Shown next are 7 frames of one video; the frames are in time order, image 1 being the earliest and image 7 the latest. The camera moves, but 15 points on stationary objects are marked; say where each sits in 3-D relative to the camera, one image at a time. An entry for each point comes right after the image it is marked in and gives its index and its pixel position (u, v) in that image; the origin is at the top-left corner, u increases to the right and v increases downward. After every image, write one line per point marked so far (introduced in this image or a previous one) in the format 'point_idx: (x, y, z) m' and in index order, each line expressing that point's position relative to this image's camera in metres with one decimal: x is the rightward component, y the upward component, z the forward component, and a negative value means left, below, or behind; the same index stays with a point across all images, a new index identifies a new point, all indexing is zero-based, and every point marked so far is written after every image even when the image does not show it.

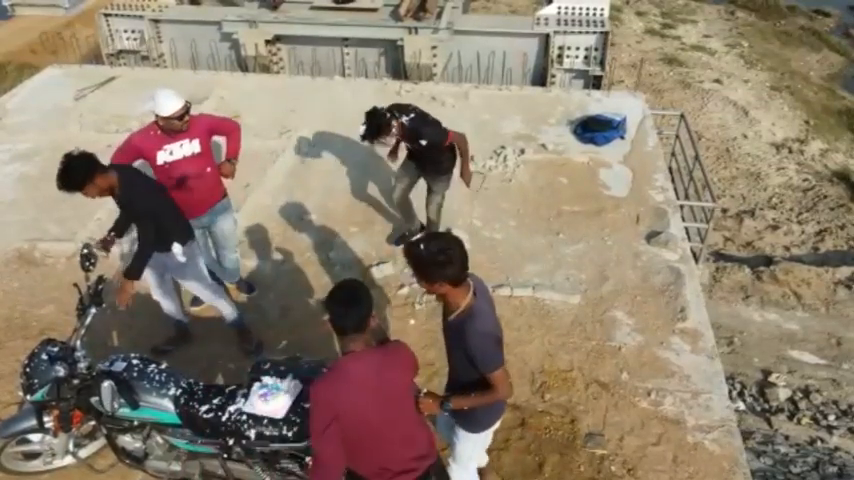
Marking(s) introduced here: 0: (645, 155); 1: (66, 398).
0: (+2.7, +1.0, +7.1) m
1: (-2.1, -0.9, +3.5) m
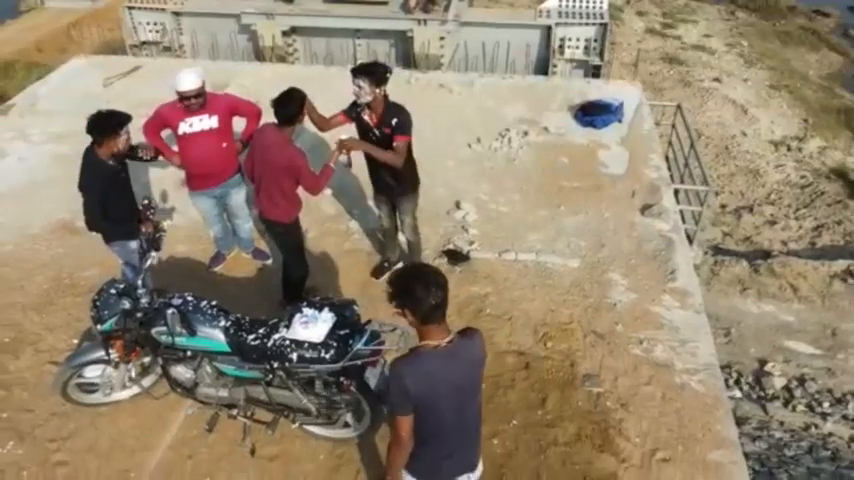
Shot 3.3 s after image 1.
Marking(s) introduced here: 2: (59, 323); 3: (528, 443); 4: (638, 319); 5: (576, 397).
0: (+2.8, +1.3, +7.6) m
1: (-2.0, -0.6, +4.0) m
2: (-3.3, -0.7, +5.3) m
3: (+0.7, -1.5, +4.3) m
4: (+1.9, -0.7, +5.2) m
5: (+1.2, -1.2, +4.6) m
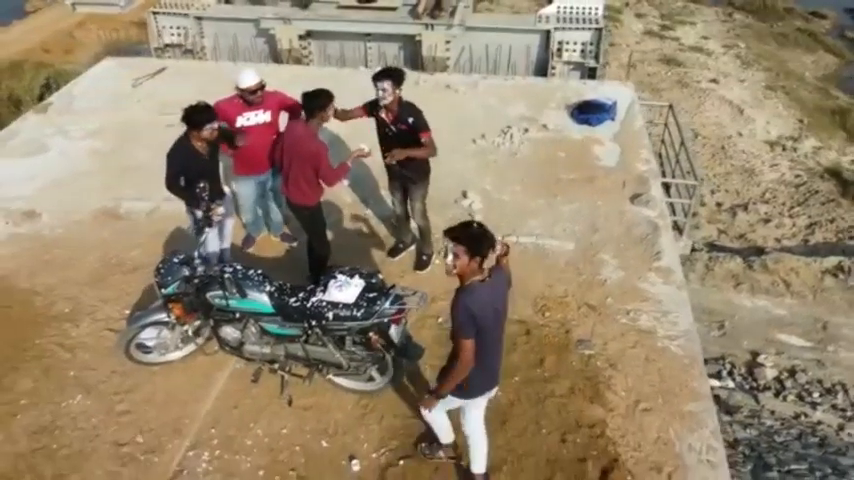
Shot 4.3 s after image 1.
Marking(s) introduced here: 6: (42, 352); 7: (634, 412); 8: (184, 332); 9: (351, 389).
0: (+2.9, +1.5, +8.3) m
1: (-1.9, -0.4, +4.7) m
2: (-3.2, -0.6, +5.9) m
3: (+0.9, -1.3, +4.9) m
4: (+2.0, -0.5, +5.9) m
5: (+1.3, -1.1, +5.3) m
6: (-3.6, -1.0, +5.4) m
7: (+1.7, -1.4, +4.9) m
8: (-2.1, -0.8, +5.1) m
9: (-0.7, -1.3, +4.9) m
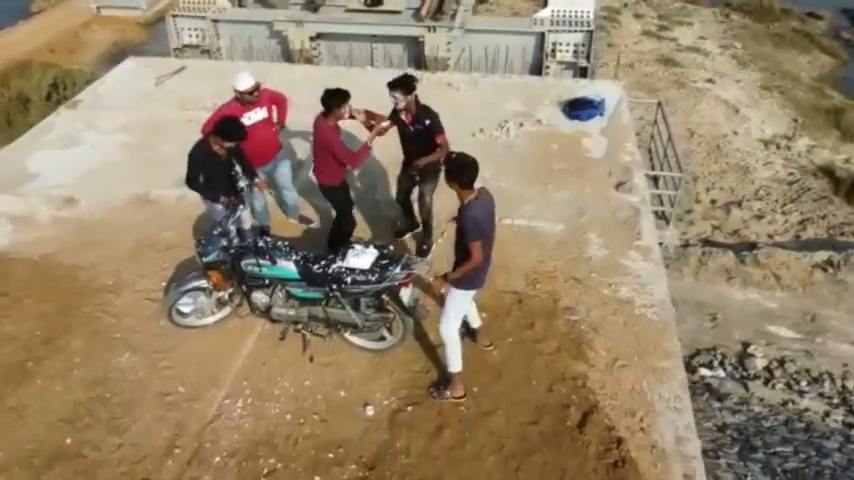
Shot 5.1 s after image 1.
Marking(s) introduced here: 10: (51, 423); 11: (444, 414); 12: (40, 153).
0: (+3.0, +1.7, +9.0) m
1: (-1.8, -0.2, +5.4) m
2: (-3.2, -0.3, +6.6) m
3: (+0.9, -1.1, +5.6) m
4: (+2.1, -0.3, +6.6) m
5: (+1.3, -0.8, +6.0) m
6: (-3.5, -0.8, +6.1) m
7: (+1.8, -1.2, +5.6) m
8: (-2.0, -0.6, +5.8) m
9: (-0.6, -1.0, +5.6) m
10: (-3.3, -1.6, +5.2) m
11: (+0.1, -1.6, +5.2) m
12: (-5.7, +1.3, +8.6) m
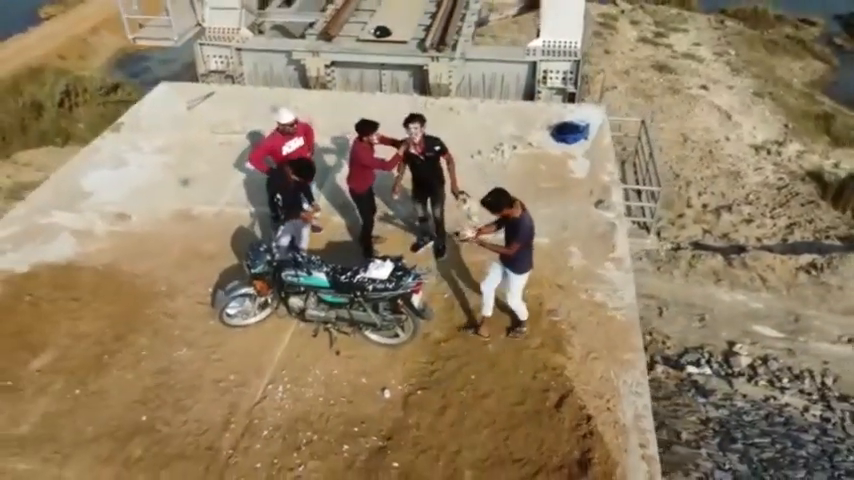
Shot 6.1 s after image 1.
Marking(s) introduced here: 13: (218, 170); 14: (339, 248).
0: (+3.0, +1.5, +10.2) m
1: (-1.8, -0.4, +6.5) m
2: (-3.1, -0.5, +7.8) m
3: (+1.0, -1.3, +6.8) m
4: (+2.1, -0.5, +7.8) m
5: (+1.4, -1.0, +7.2) m
6: (-3.4, -1.0, +7.3) m
7: (+1.8, -1.4, +6.7) m
8: (-2.0, -0.7, +7.0) m
9: (-0.5, -1.2, +6.8) m
10: (-3.3, -1.8, +6.4) m
11: (+0.2, -1.7, +6.4) m
12: (-5.6, +1.1, +9.8) m
13: (-3.6, +1.2, +9.9) m
14: (-1.2, -0.1, +8.3) m
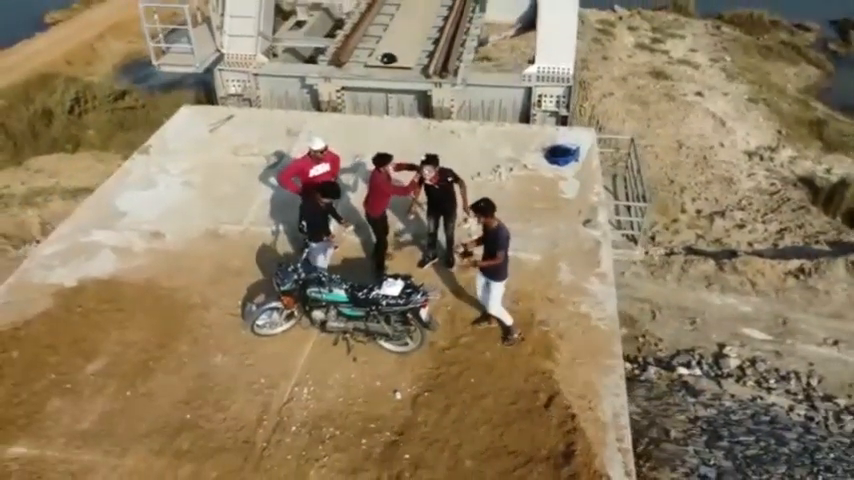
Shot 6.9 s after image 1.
0: (+3.1, +1.3, +11.1) m
1: (-1.7, -0.6, +7.5) m
2: (-3.0, -0.8, +8.8) m
3: (+1.0, -1.5, +7.8) m
4: (+2.2, -0.7, +8.8) m
5: (+1.5, -1.3, +8.1) m
6: (-3.4, -1.2, +8.3) m
7: (+1.9, -1.6, +7.7) m
8: (-1.9, -1.0, +7.9) m
9: (-0.5, -1.5, +7.8) m
10: (-3.2, -2.1, +7.4) m
11: (+0.3, -2.0, +7.3) m
12: (-5.5, +0.8, +10.8) m
13: (-3.5, +0.9, +10.9) m
14: (-1.2, -0.4, +9.2) m
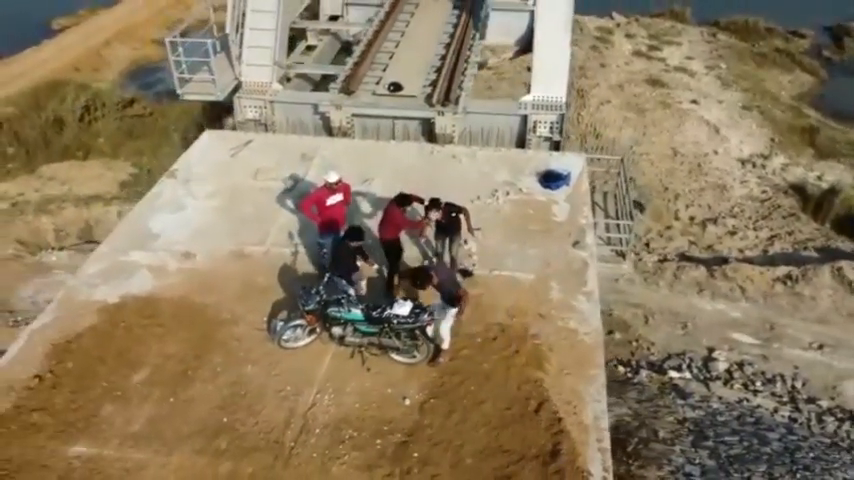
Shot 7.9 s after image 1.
0: (+3.2, +0.9, +12.2) m
1: (-1.6, -1.0, +8.6) m
2: (-2.9, -1.2, +9.9) m
3: (+1.1, -1.9, +8.9) m
4: (+2.3, -1.1, +9.8) m
5: (+1.6, -1.7, +9.2) m
6: (-3.3, -1.6, +9.3) m
7: (+2.0, -2.0, +8.8) m
8: (-1.8, -1.4, +9.0) m
9: (-0.4, -1.8, +8.9) m
10: (-3.1, -2.4, +8.4) m
11: (+0.4, -2.4, +8.4) m
12: (-5.5, +0.5, +11.8) m
13: (-3.4, +0.6, +12.0) m
14: (-1.1, -0.8, +10.3) m
